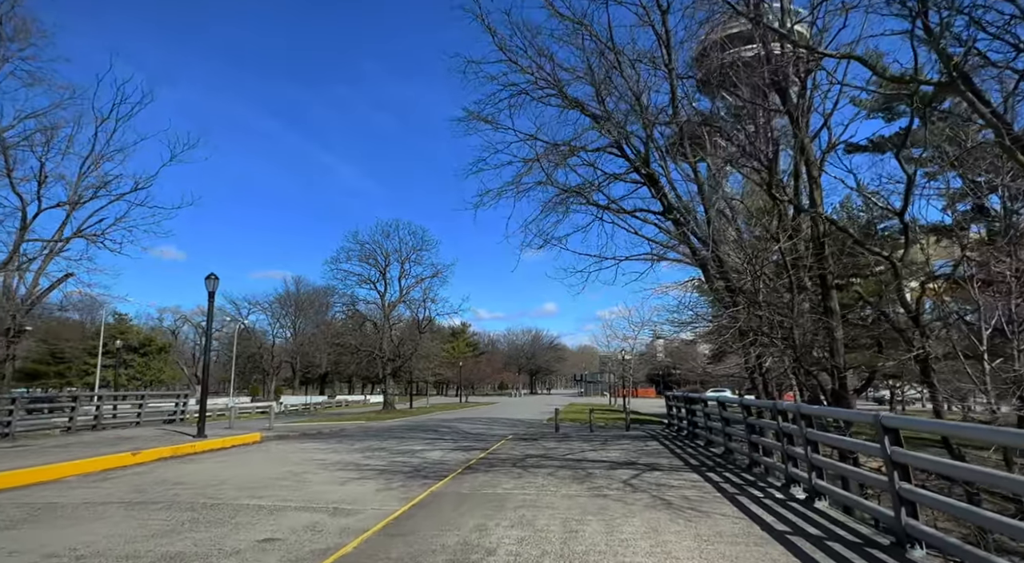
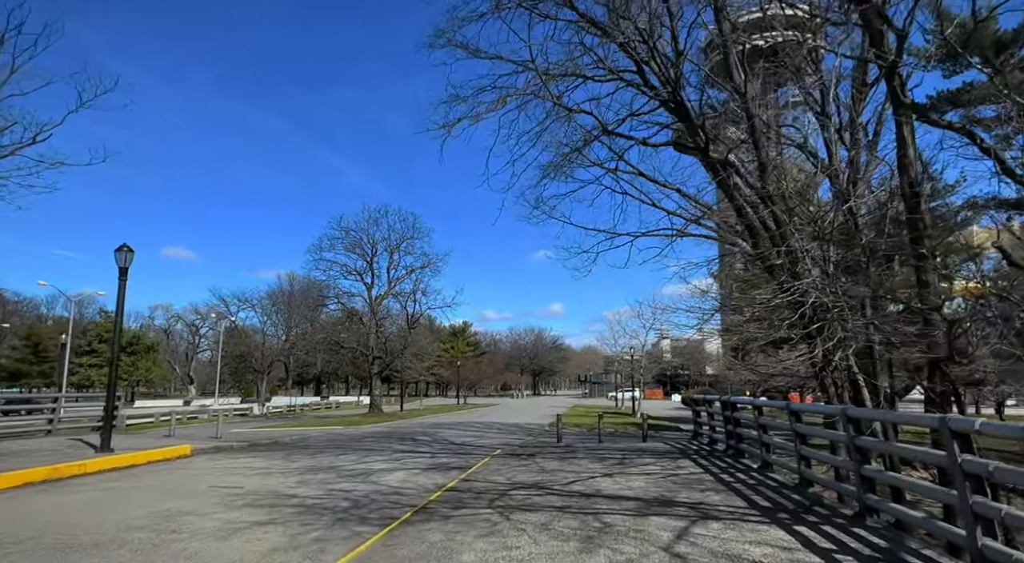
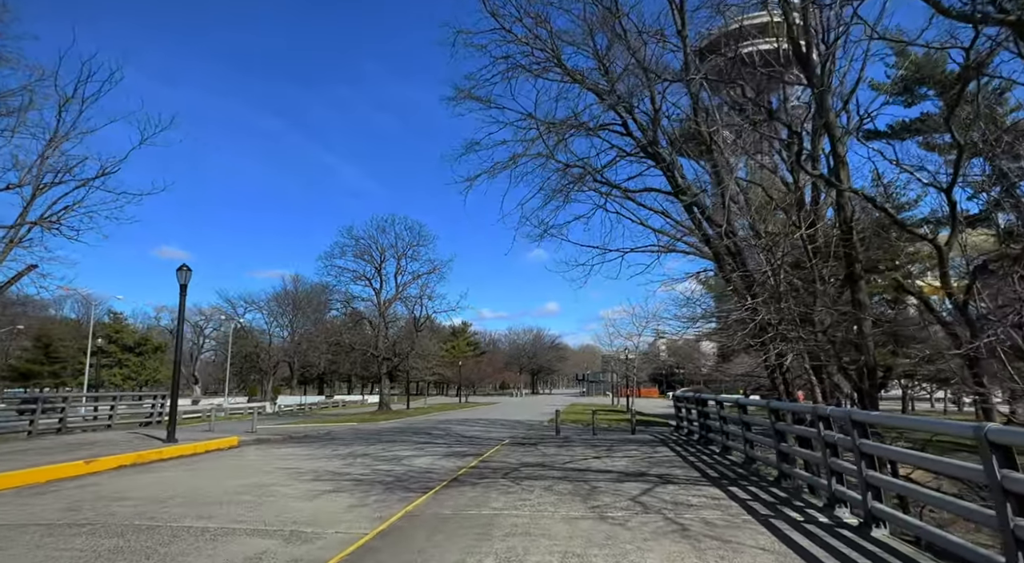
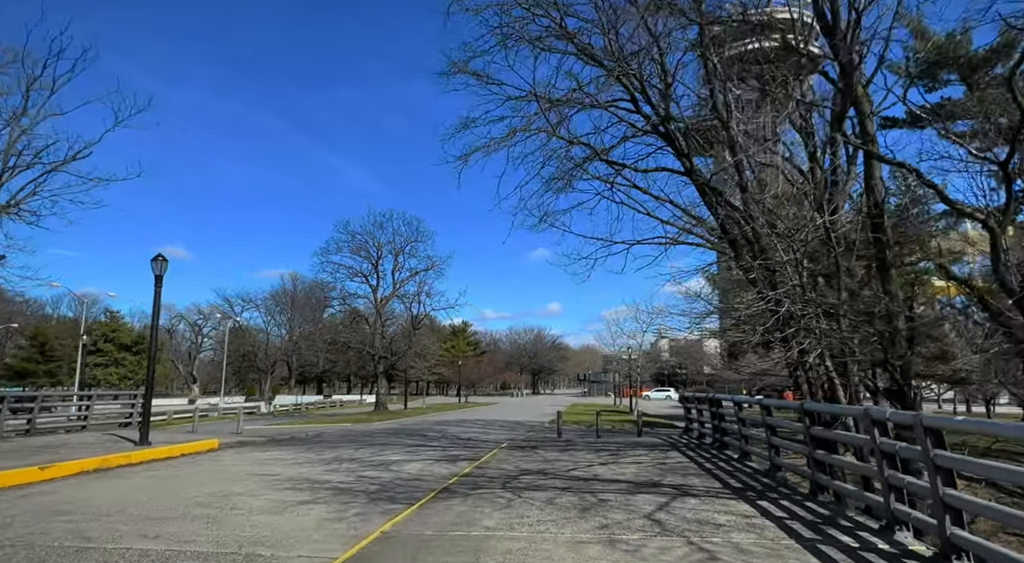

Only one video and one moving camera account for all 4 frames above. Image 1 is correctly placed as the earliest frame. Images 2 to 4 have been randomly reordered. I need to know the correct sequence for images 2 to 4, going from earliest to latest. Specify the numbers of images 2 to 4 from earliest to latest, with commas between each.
3, 4, 2
